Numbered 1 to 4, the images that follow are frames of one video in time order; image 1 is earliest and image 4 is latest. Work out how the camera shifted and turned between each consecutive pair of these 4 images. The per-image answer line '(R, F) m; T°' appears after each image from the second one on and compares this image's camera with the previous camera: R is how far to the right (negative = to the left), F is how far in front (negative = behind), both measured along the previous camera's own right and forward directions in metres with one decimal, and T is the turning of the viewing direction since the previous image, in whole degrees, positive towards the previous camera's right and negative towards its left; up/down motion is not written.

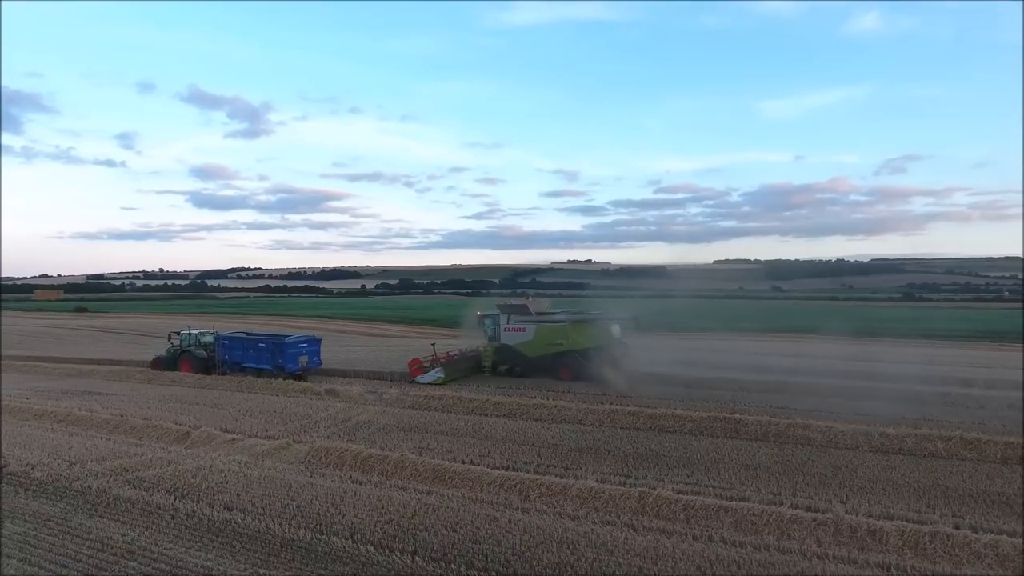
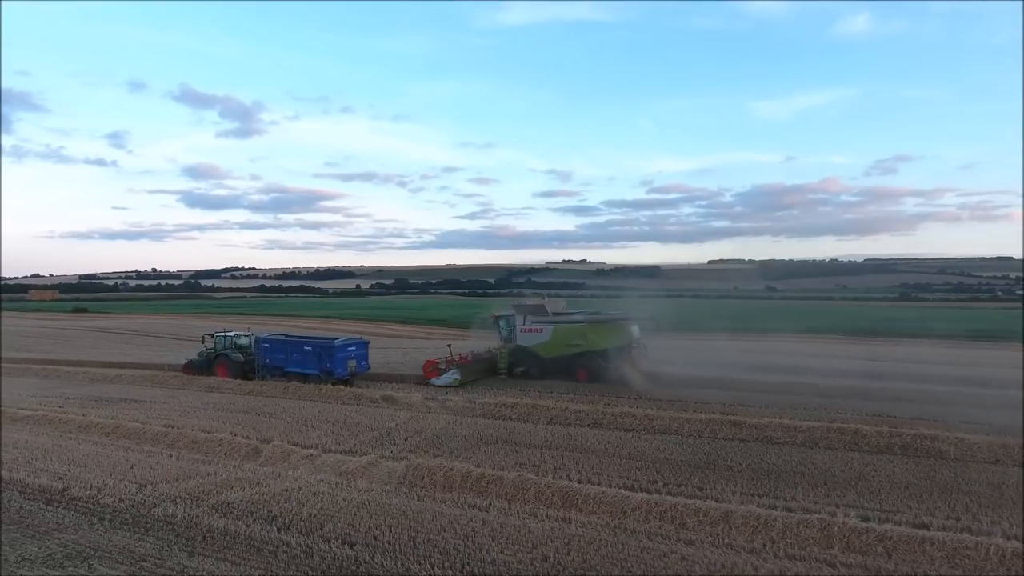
(-1.2, +0.6) m; +1°
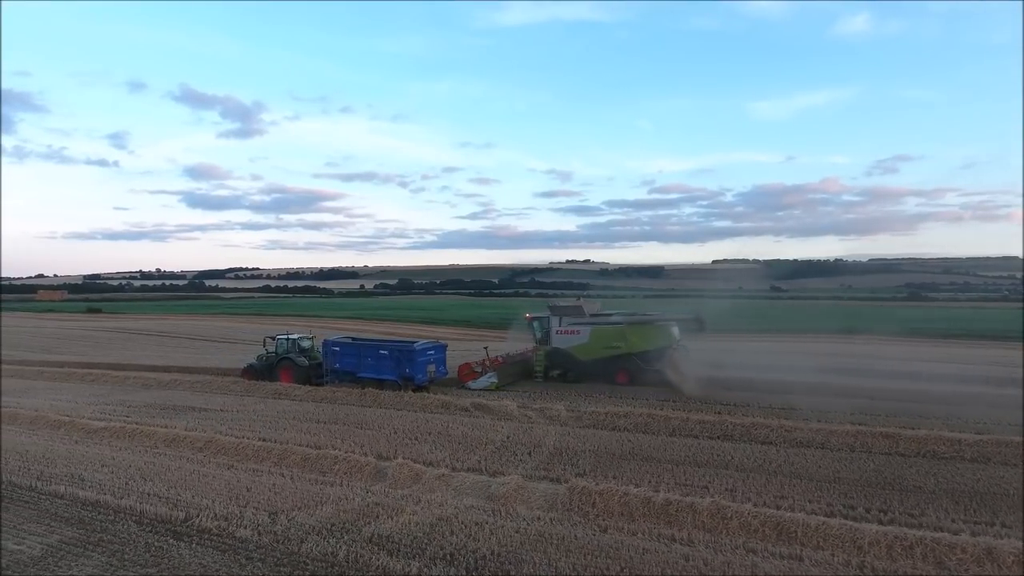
(-1.7, +1.0) m; 0°
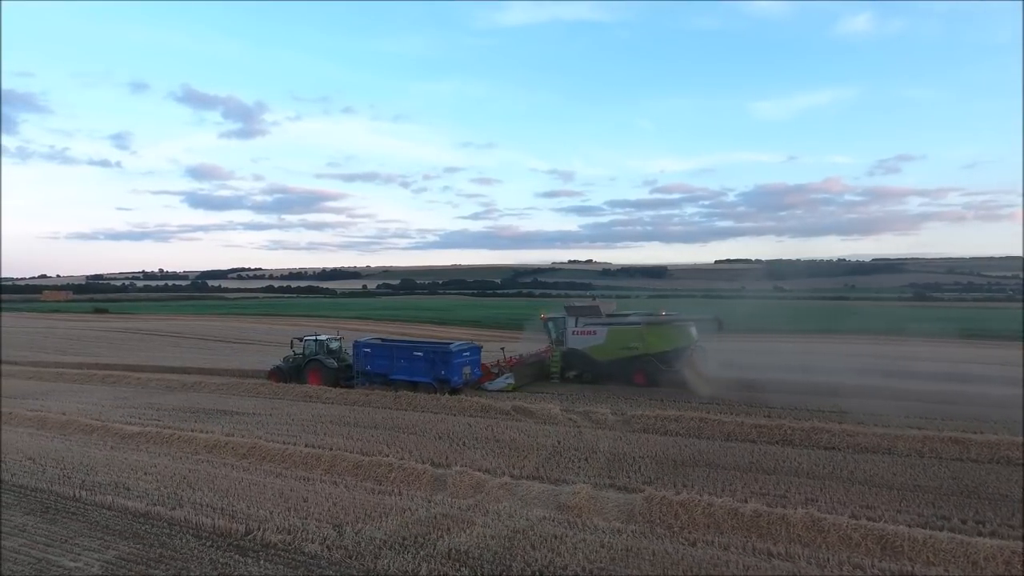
(-0.6, +0.4) m; 0°
